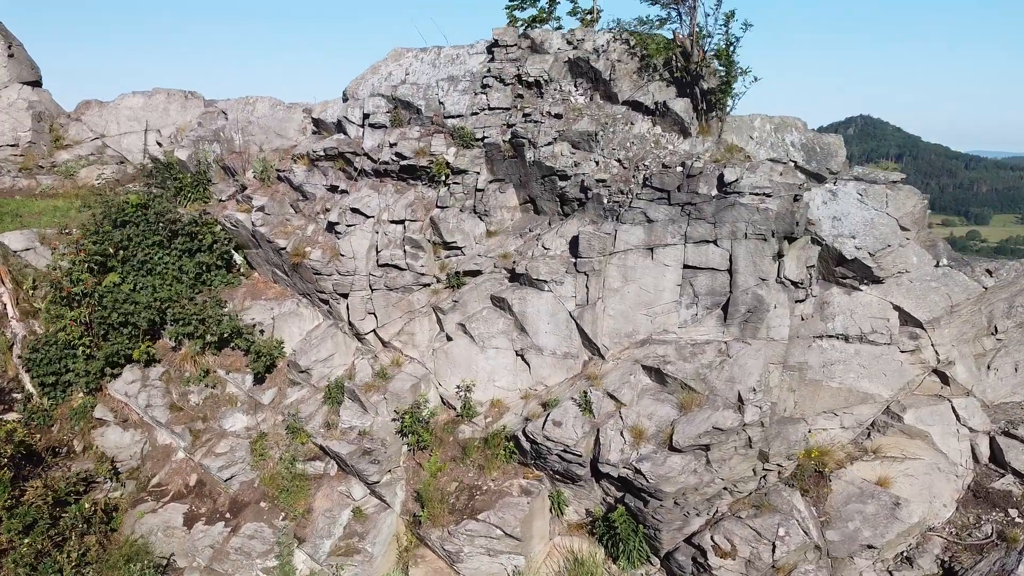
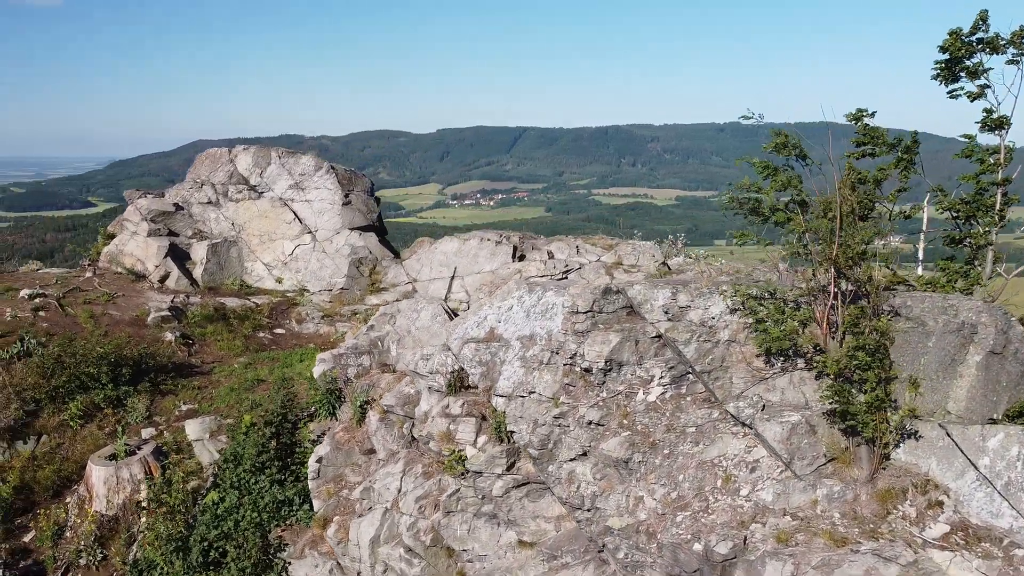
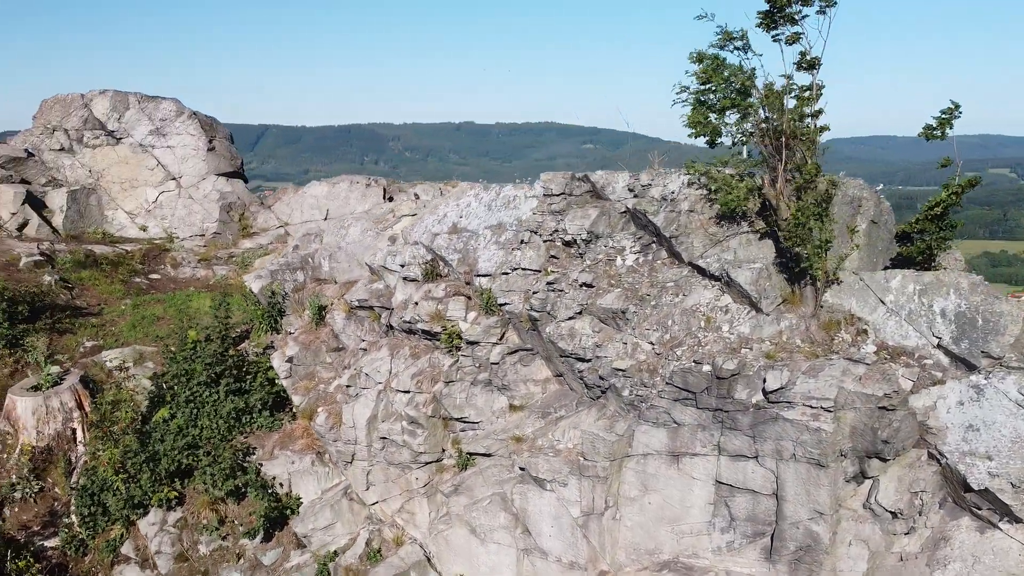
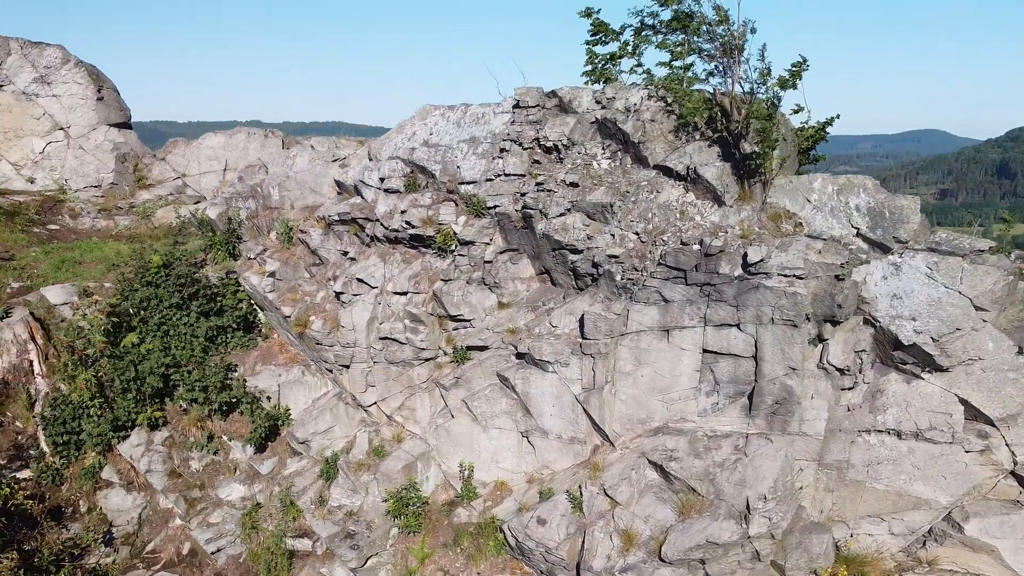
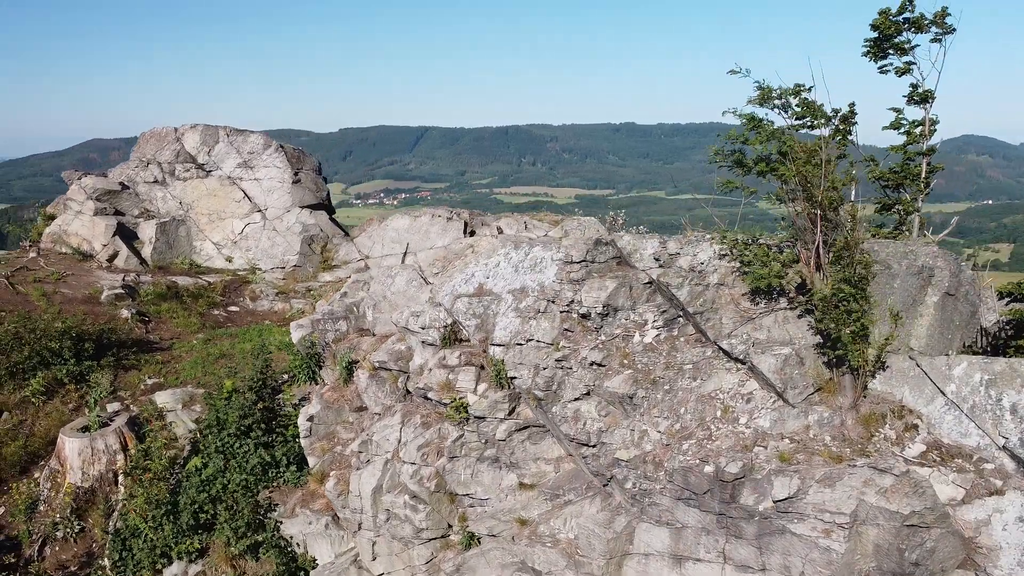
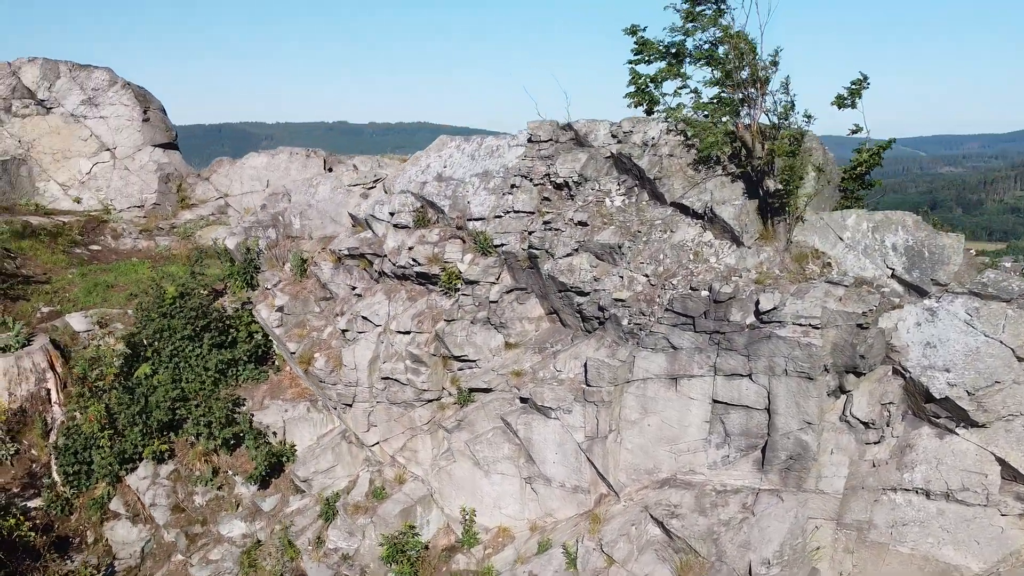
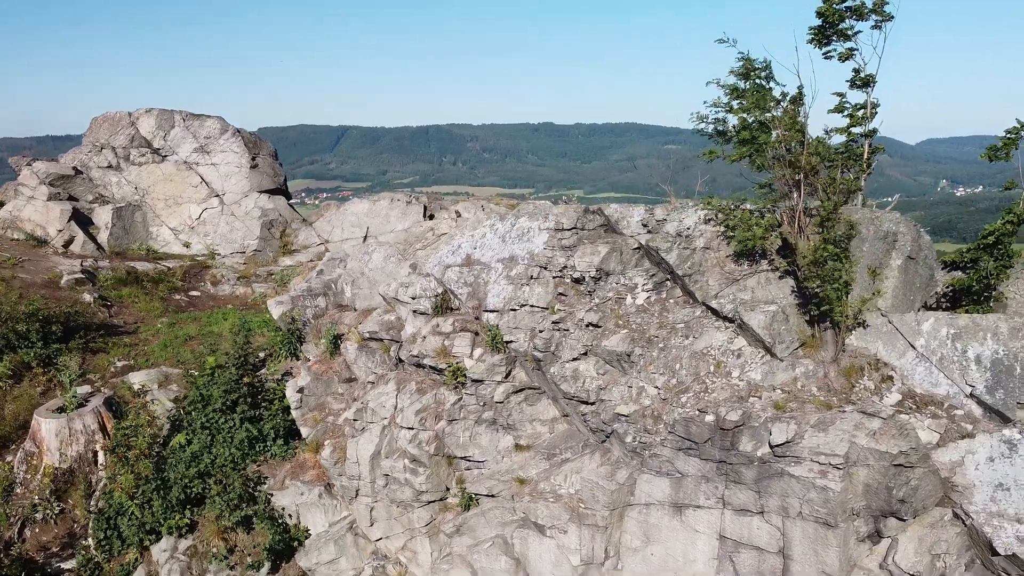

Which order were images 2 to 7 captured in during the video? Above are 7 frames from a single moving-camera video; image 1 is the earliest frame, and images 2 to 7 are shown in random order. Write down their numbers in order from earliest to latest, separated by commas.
4, 6, 3, 7, 5, 2
